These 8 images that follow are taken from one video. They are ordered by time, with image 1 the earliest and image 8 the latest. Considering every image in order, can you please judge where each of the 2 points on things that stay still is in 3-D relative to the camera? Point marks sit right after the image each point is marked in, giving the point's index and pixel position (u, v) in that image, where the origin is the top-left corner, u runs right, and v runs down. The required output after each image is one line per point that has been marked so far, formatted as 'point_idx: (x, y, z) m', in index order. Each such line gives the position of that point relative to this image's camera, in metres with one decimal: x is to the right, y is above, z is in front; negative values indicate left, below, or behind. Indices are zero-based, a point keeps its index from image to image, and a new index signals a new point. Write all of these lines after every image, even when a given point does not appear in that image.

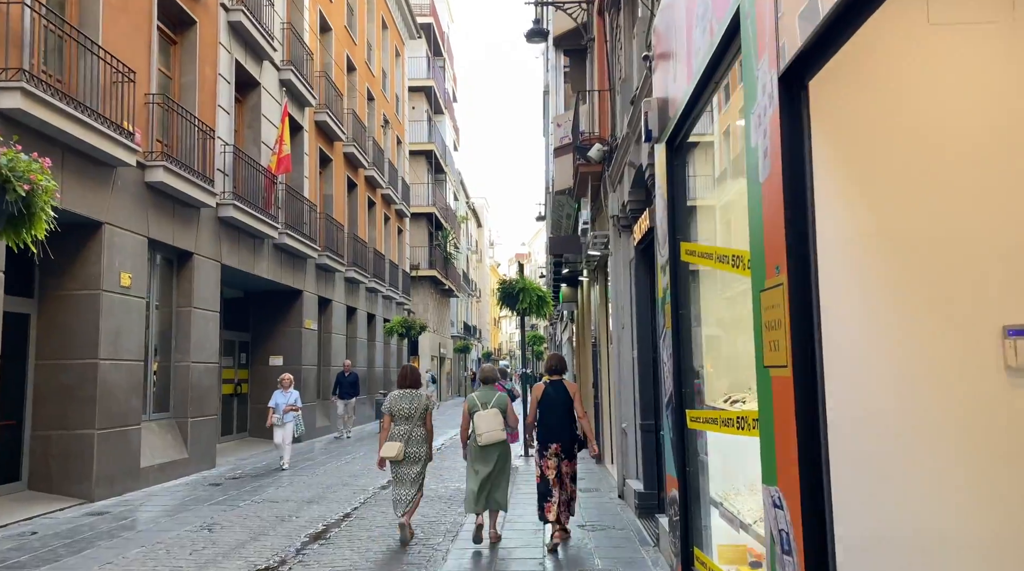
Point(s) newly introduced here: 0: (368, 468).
0: (-2.4, -3.1, +14.4) m
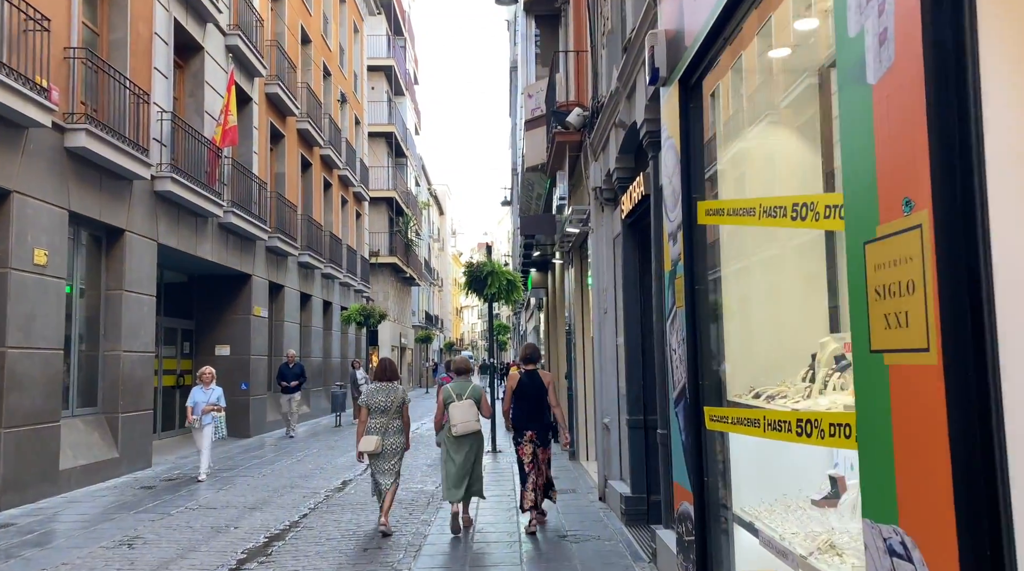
0: (-3.0, -2.8, +13.2) m
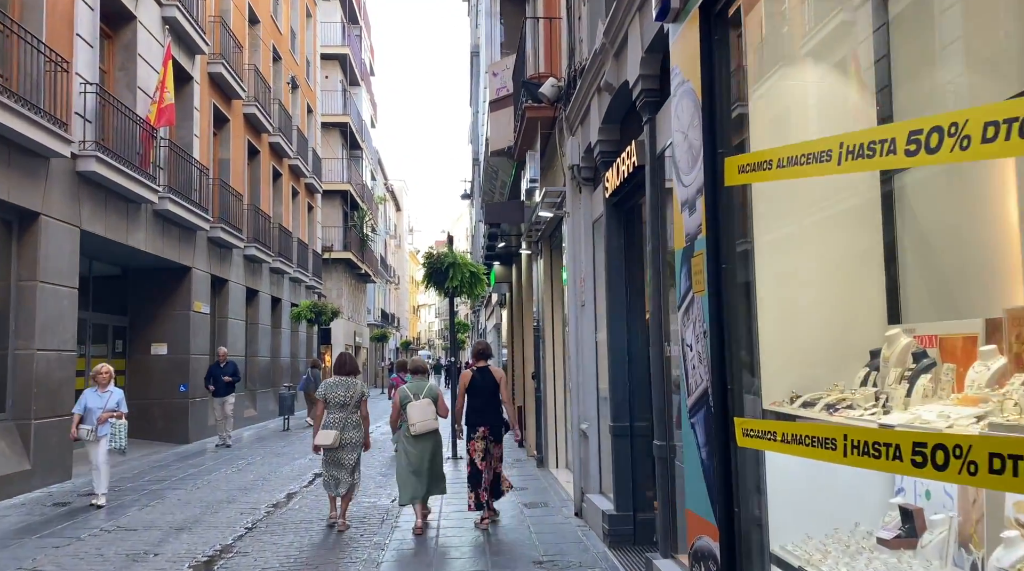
0: (-3.5, -2.7, +12.0) m
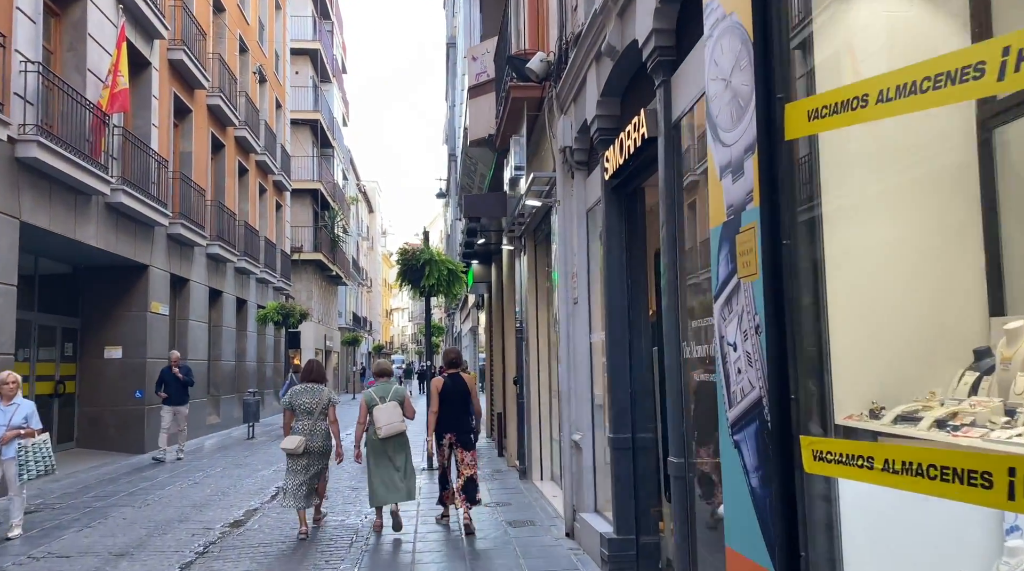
0: (-3.8, -2.7, +11.1) m
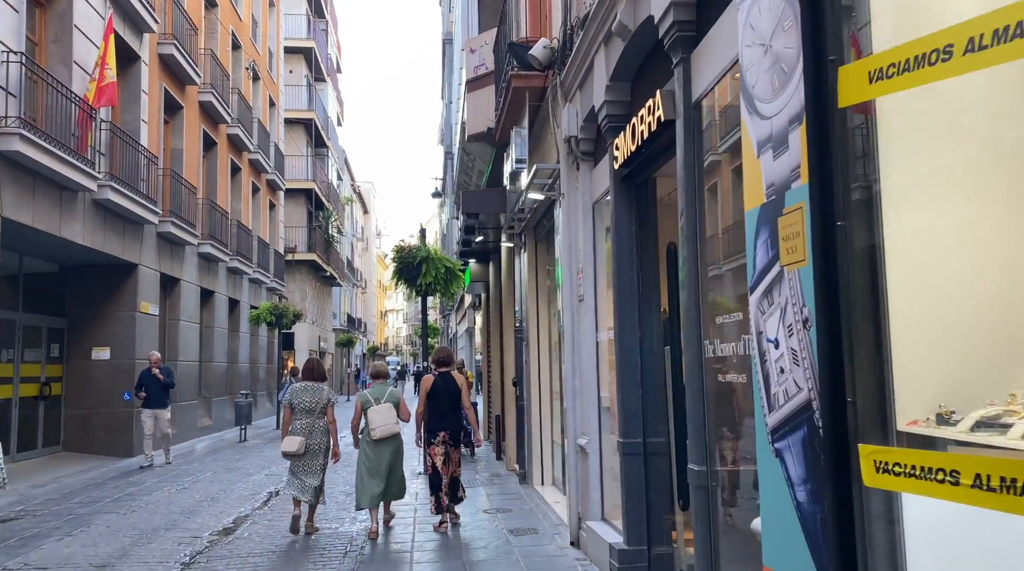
0: (-3.8, -2.6, +10.7) m
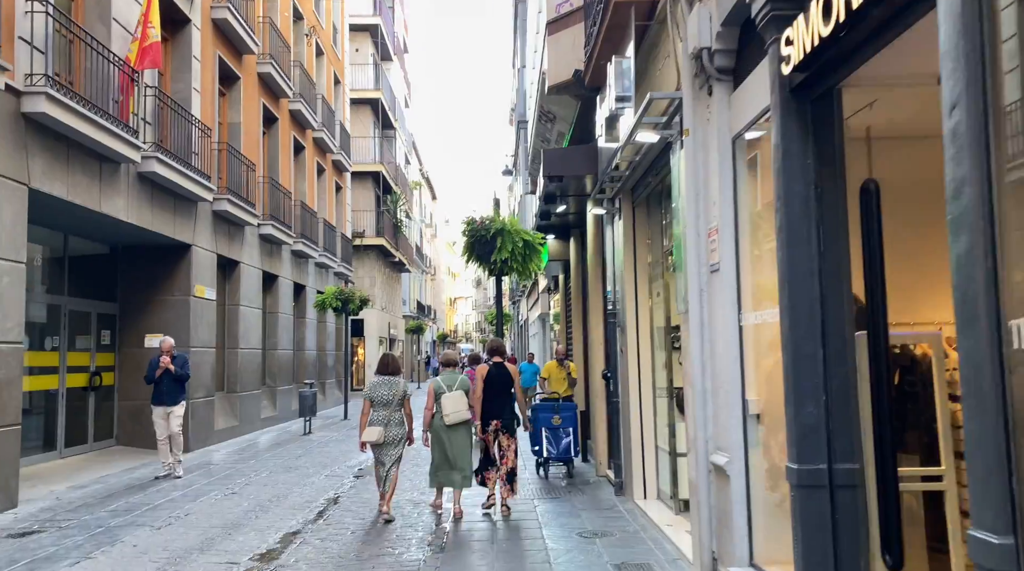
0: (-2.8, -2.4, +9.4) m
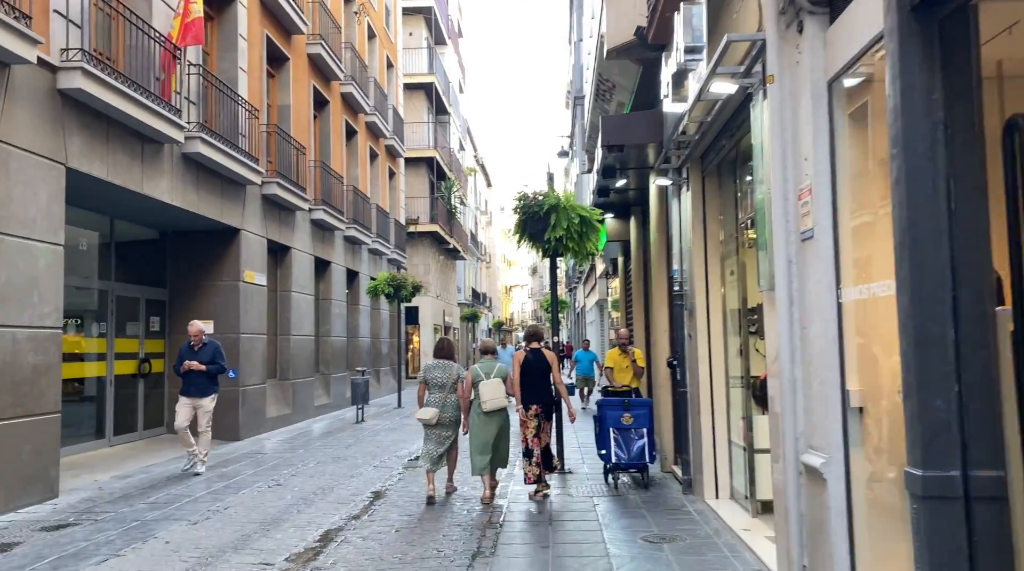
0: (-2.2, -2.2, +8.9) m
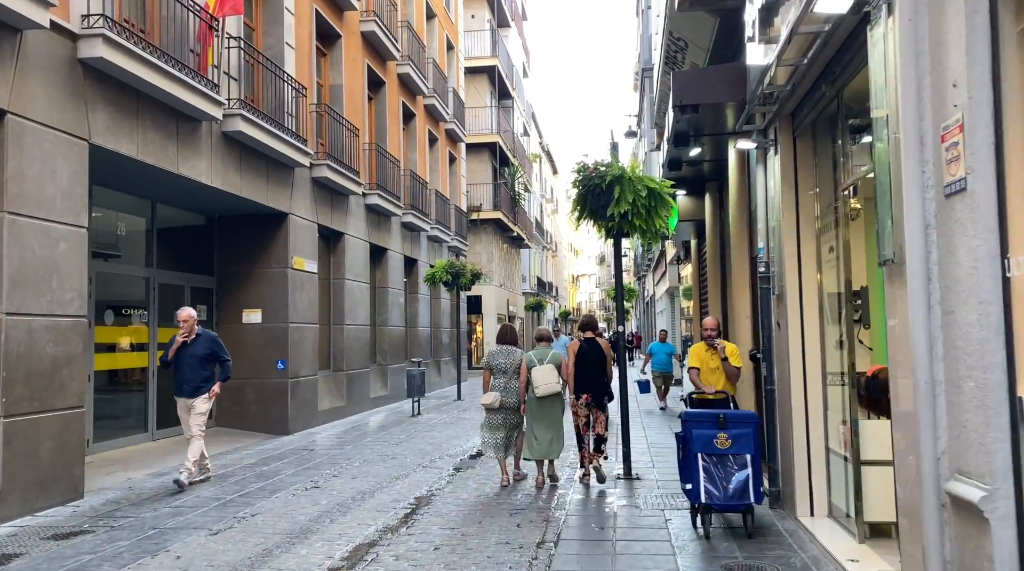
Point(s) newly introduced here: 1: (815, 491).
0: (-1.6, -2.0, +8.1) m
1: (+2.2, -1.5, +6.3) m
